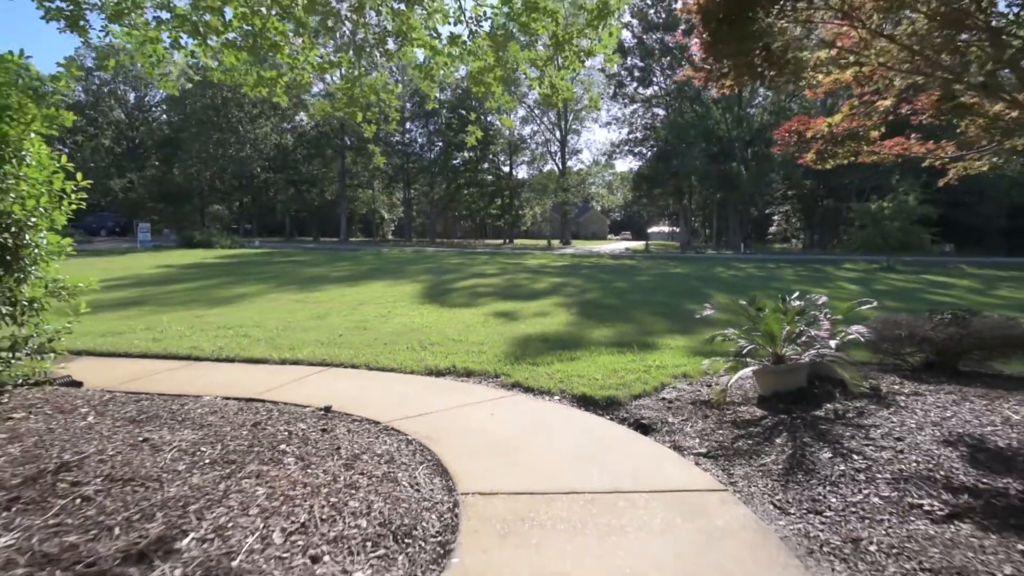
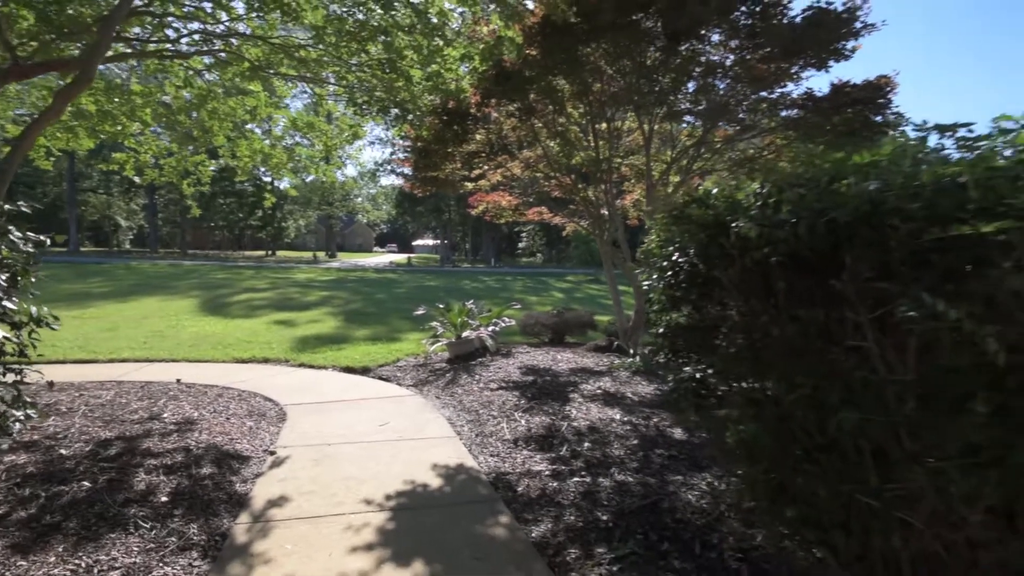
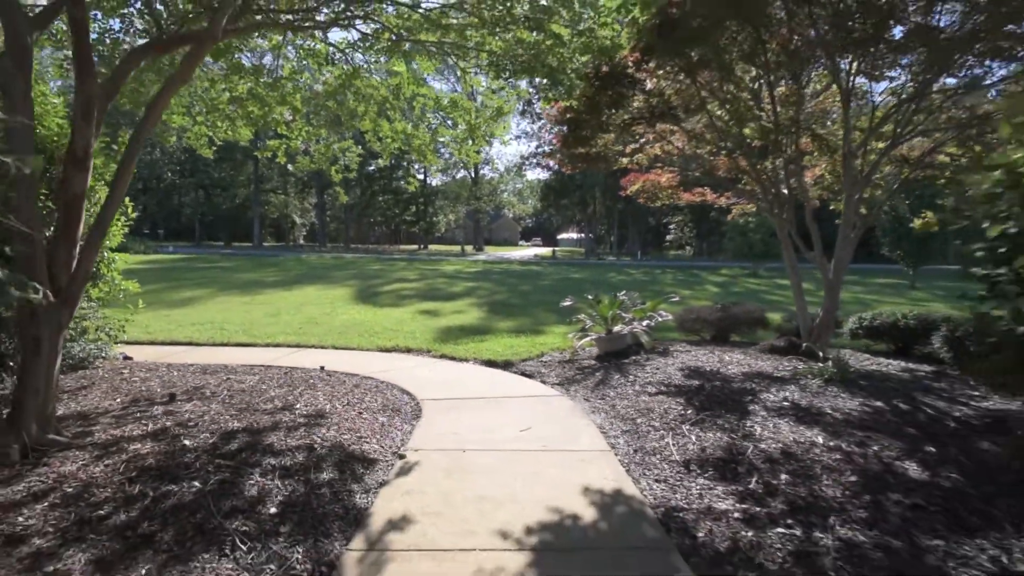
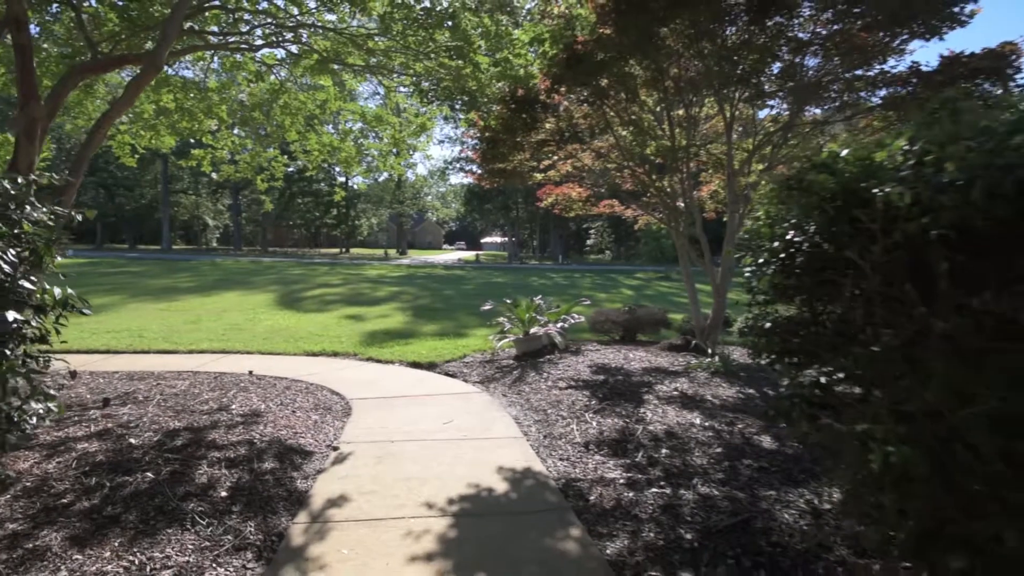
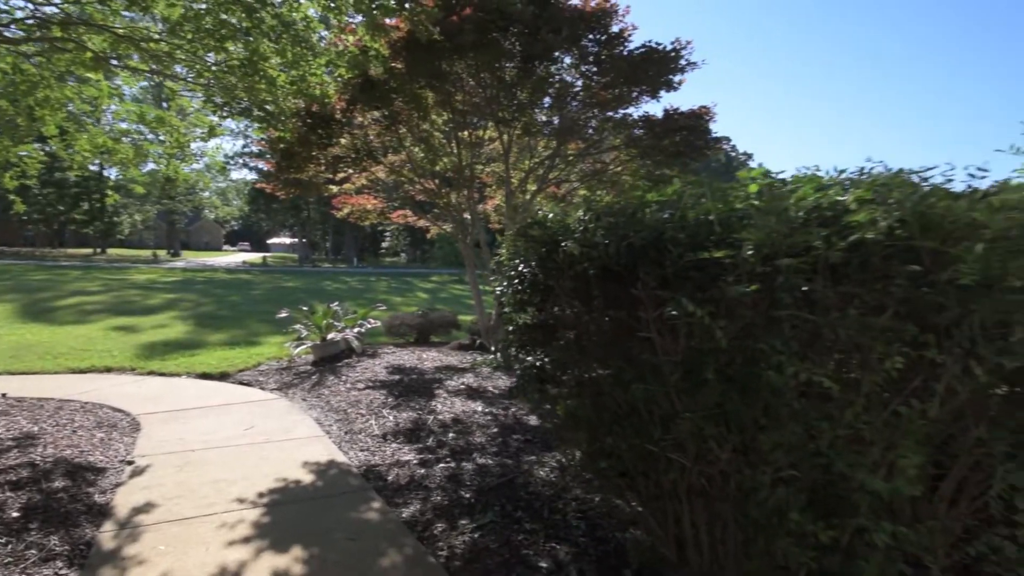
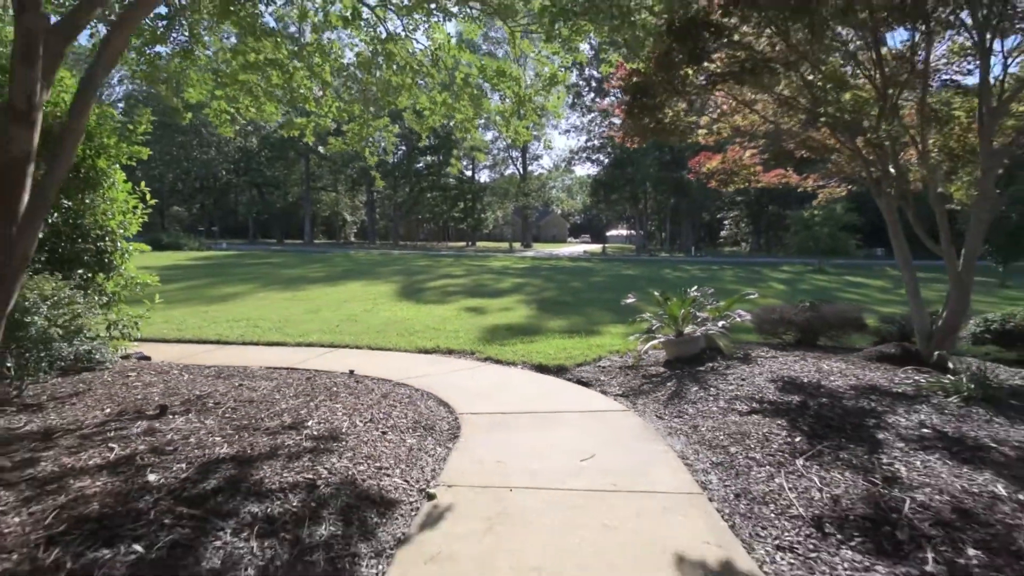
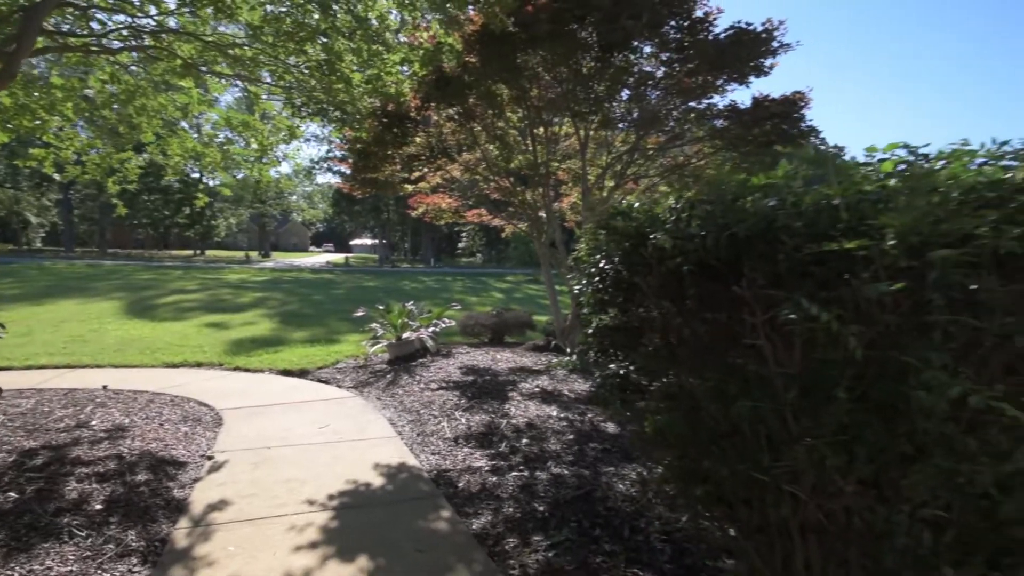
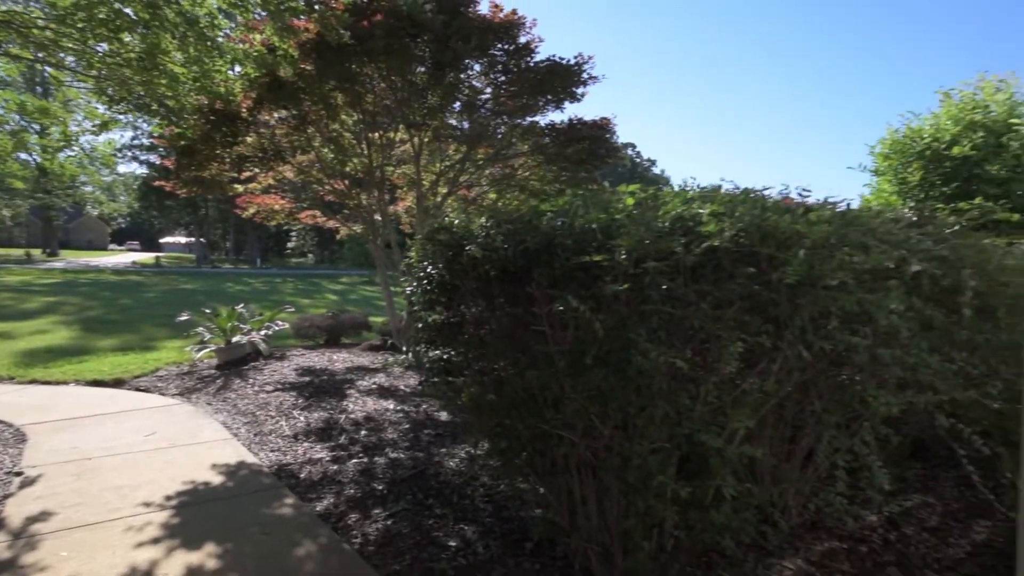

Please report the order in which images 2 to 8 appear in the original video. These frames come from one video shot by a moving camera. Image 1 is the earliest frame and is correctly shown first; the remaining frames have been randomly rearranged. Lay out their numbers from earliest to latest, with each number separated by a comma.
6, 3, 4, 2, 7, 5, 8
